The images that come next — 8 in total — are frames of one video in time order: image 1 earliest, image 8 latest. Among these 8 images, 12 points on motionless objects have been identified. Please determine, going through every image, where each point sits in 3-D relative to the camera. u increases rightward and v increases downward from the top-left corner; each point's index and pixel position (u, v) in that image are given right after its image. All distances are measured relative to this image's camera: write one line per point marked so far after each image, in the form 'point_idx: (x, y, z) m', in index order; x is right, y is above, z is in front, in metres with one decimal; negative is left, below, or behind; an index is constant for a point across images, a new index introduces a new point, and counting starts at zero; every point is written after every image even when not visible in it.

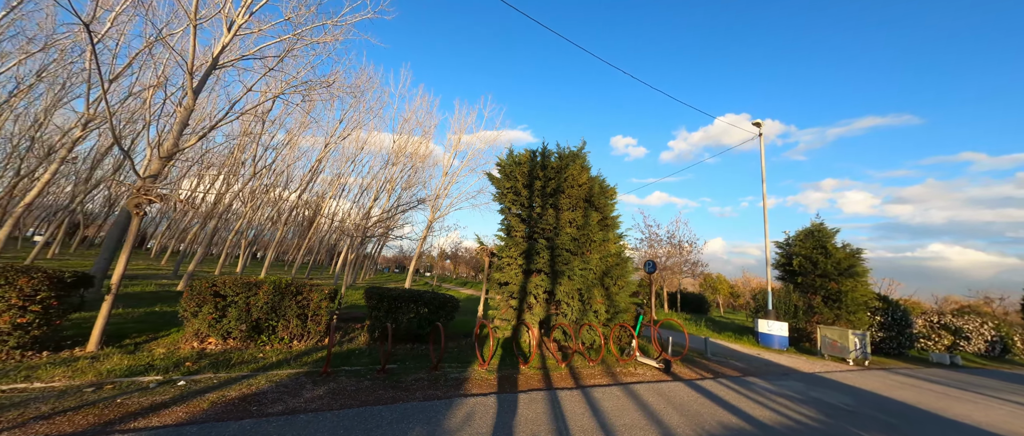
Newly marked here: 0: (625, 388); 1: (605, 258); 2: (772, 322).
0: (+1.9, -2.9, +5.8) m
1: (+2.3, -1.0, +8.7) m
2: (+11.7, -4.7, +15.3) m
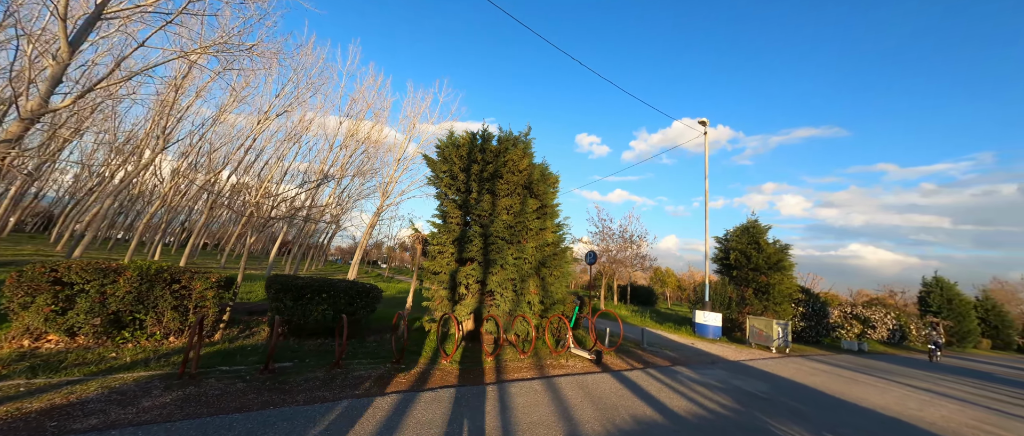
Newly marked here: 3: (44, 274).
0: (+0.6, -2.7, +5.5) m
1: (+0.7, -0.7, +8.4) m
2: (+9.3, -4.5, +16.0) m
3: (-6.3, -0.8, +4.6) m
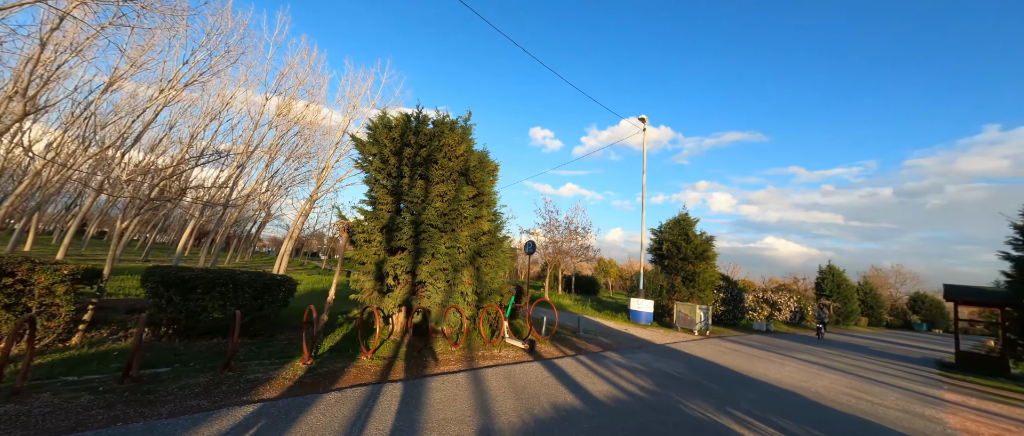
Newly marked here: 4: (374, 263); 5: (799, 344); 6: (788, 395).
0: (-0.6, -2.5, +5.3) m
1: (-0.8, -0.4, +8.1) m
2: (+6.5, -4.1, +17.0) m
3: (-7.3, -0.5, +3.4) m
4: (-2.9, -0.9, +7.1) m
5: (+13.1, -5.7, +15.5) m
6: (+5.4, -3.5, +6.7) m
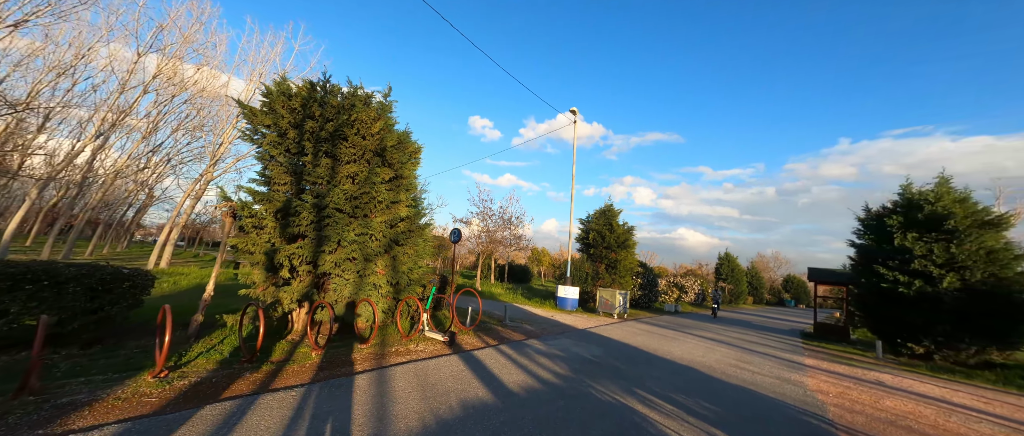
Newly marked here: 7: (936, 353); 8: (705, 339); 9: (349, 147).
0: (-1.9, -2.2, +4.8) m
1: (-2.6, -0.1, +7.5) m
2: (+2.9, -3.6, +17.6) m
3: (-8.0, -0.2, +1.7) m
4: (-4.5, -0.6, +6.1) m
5: (+9.6, -5.3, +17.4) m
6: (+3.7, -3.3, +7.3) m
7: (+14.2, -4.5, +11.4) m
8: (+6.7, -4.2, +11.9) m
9: (-3.3, +1.4, +6.9) m
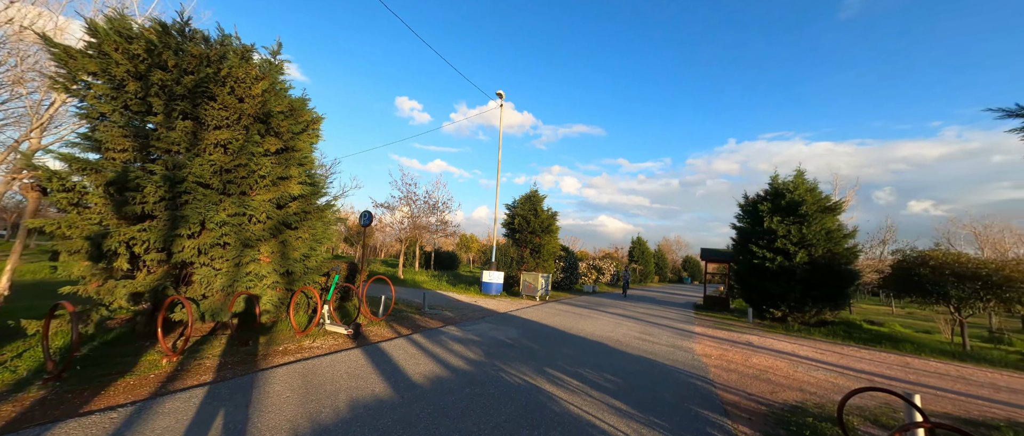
0: (-3.1, -1.9, +4.1) m
1: (-4.3, +0.3, +6.4) m
2: (-1.0, -2.8, +17.6) m
3: (-8.5, 0.0, -0.4) m
4: (-5.9, -0.3, +4.8) m
5: (+5.6, -4.5, +18.8) m
6: (+1.9, -2.9, +7.6) m
7: (+11.3, -3.9, +13.9) m
8: (+3.9, -3.7, +12.8) m
9: (-4.9, +1.8, +5.7) m
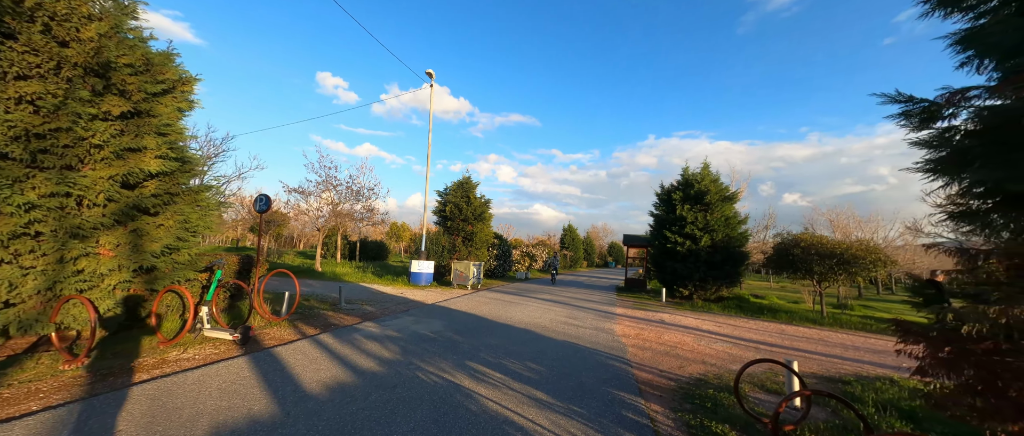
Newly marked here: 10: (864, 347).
0: (-4.0, -1.8, +3.1) m
1: (-5.6, +0.6, +5.1) m
2: (-4.5, -2.1, +16.8) m
3: (-8.4, 0.0, -2.3) m
4: (-6.8, -0.1, +3.2) m
5: (+1.8, -3.8, +19.3) m
6: (+0.2, -2.6, +7.6) m
7: (+8.3, -3.4, +15.5) m
8: (+1.2, -3.2, +13.0) m
9: (-6.1, +2.0, +4.2) m
10: (+8.7, -3.2, +8.4) m
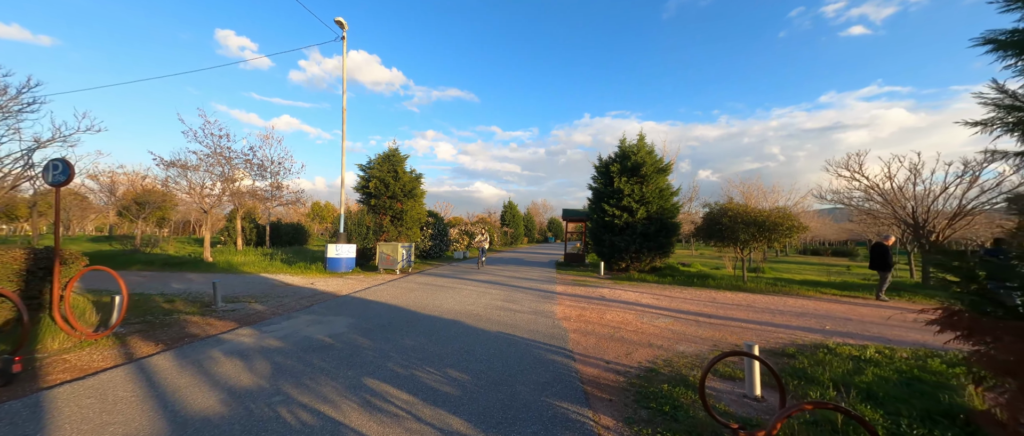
0: (-4.6, -1.6, +1.2) m
1: (-6.6, +0.8, +2.7) m
2: (-7.4, -1.2, +14.6) m
3: (-8.1, -0.4, -5.0) m
4: (-7.4, 0.0, +0.7) m
5: (-1.7, -2.5, +18.2) m
6: (-1.2, -2.0, +6.3) m
7: (+5.4, -2.1, +15.5) m
8: (-1.1, -2.3, +11.9) m
9: (-6.9, +2.2, +1.7) m
10: (+7.1, -2.4, +8.7) m
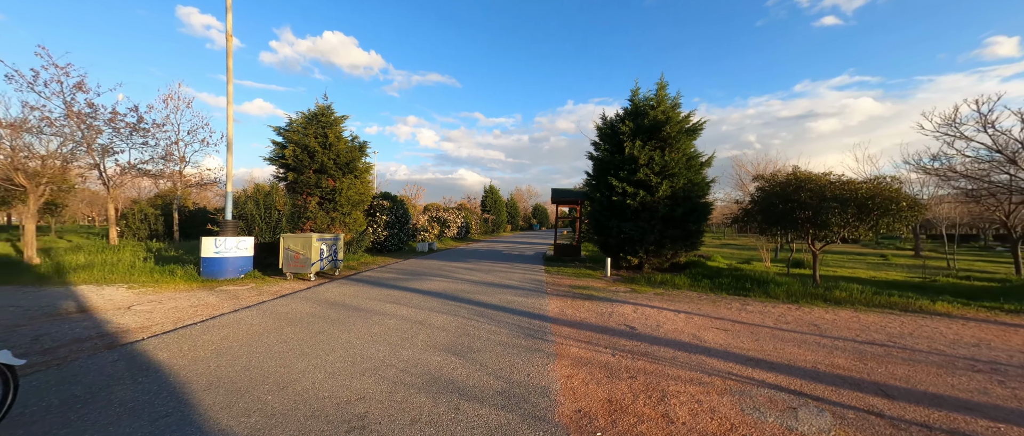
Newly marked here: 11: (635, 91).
0: (-4.9, -1.5, -3.5) m
1: (-6.9, +0.9, -2.1) m
2: (-8.3, -0.6, +9.8) m
3: (-8.0, -0.5, -9.9) m
4: (-7.7, 0.0, -4.2) m
5: (-2.7, -1.8, +13.7) m
6: (-1.7, -1.7, +1.8) m
7: (+4.5, -1.4, +11.3) m
8: (-1.9, -1.8, +7.4) m
9: (-7.2, +2.3, -3.3) m
10: (+6.5, -1.9, +4.6) m
11: (+4.5, +4.7, +12.5) m
